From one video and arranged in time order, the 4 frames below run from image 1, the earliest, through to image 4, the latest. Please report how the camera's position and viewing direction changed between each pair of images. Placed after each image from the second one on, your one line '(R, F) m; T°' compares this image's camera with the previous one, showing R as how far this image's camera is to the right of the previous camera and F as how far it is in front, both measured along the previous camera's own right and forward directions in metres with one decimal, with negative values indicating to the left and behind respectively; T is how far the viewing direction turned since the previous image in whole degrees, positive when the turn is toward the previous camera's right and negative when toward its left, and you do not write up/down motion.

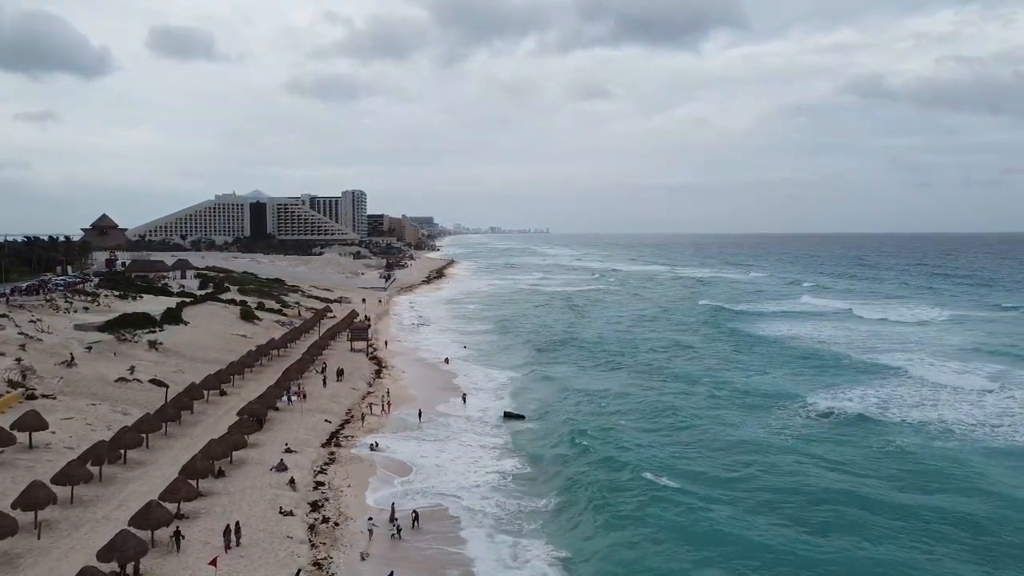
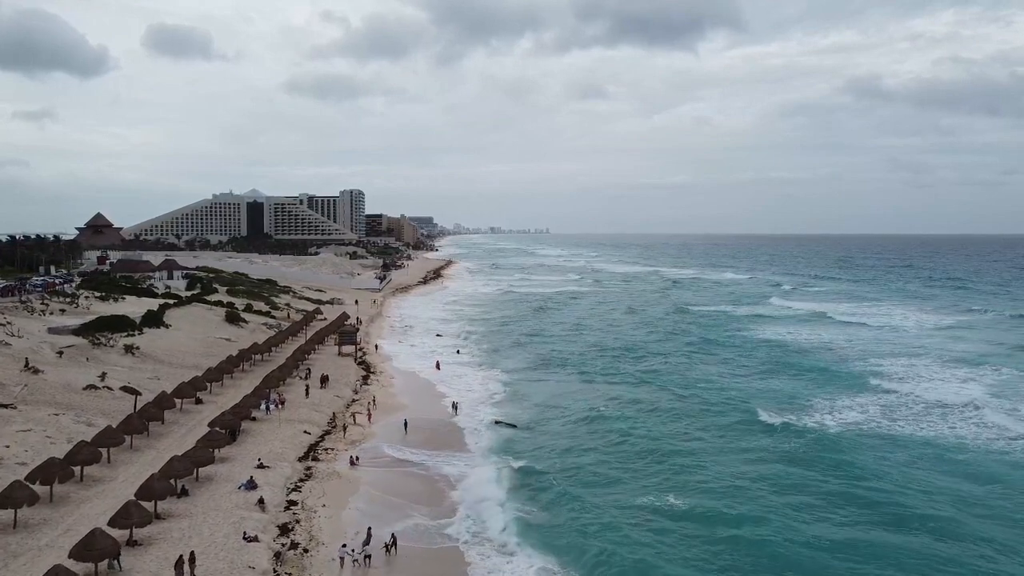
(+0.3, +1.4) m; 0°
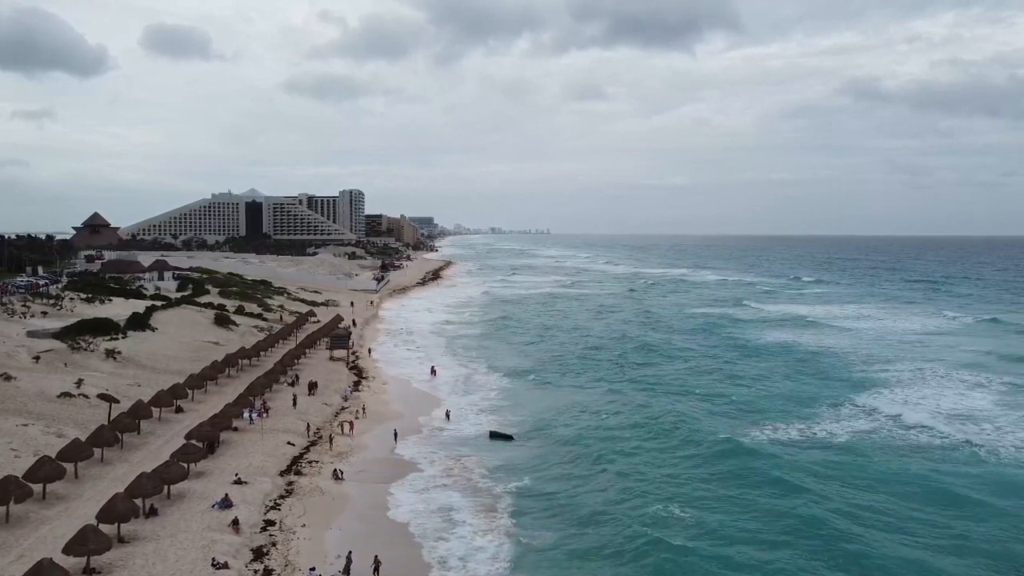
(+0.2, +1.2) m; 0°
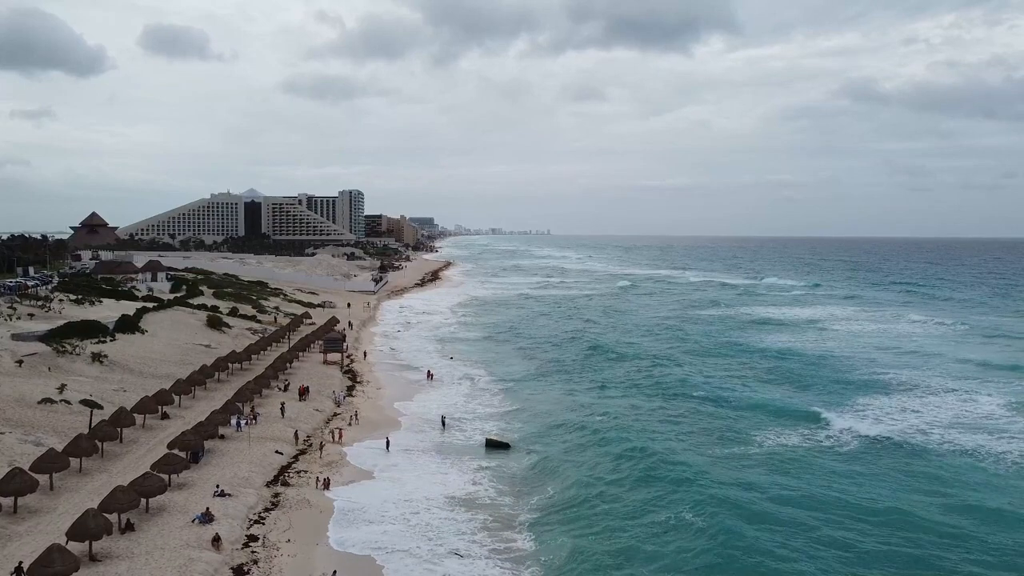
(+0.1, +0.8) m; 0°
